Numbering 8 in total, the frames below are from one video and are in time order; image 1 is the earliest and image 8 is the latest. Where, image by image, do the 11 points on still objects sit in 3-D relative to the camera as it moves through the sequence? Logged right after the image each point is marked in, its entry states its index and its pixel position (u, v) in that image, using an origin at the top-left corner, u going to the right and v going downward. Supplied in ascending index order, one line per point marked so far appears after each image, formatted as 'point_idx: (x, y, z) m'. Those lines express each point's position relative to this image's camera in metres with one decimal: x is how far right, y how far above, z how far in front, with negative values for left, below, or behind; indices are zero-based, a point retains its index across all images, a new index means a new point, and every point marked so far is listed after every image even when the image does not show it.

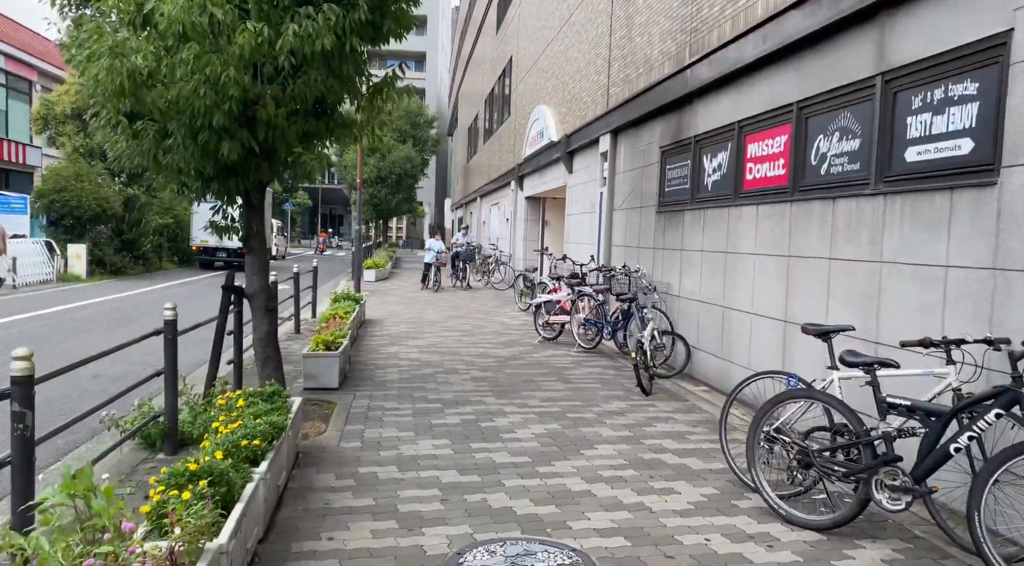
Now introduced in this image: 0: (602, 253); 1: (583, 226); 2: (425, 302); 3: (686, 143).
0: (+1.3, +0.4, +12.0) m
1: (+1.2, +0.9, +13.4) m
2: (-2.0, -0.4, +18.5) m
3: (+1.9, +1.5, +9.0) m
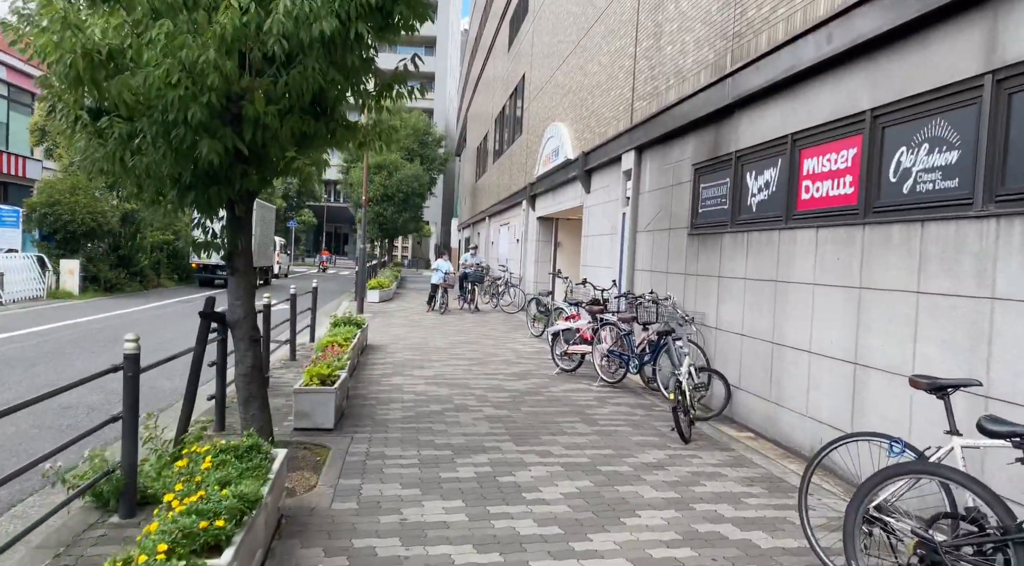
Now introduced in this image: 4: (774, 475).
0: (+1.5, +0.1, +11.1) m
1: (+1.4, +0.5, +12.5) m
2: (-1.7, -0.9, +17.6) m
3: (+2.1, +1.2, +8.1) m
4: (+1.8, -1.3, +5.7) m
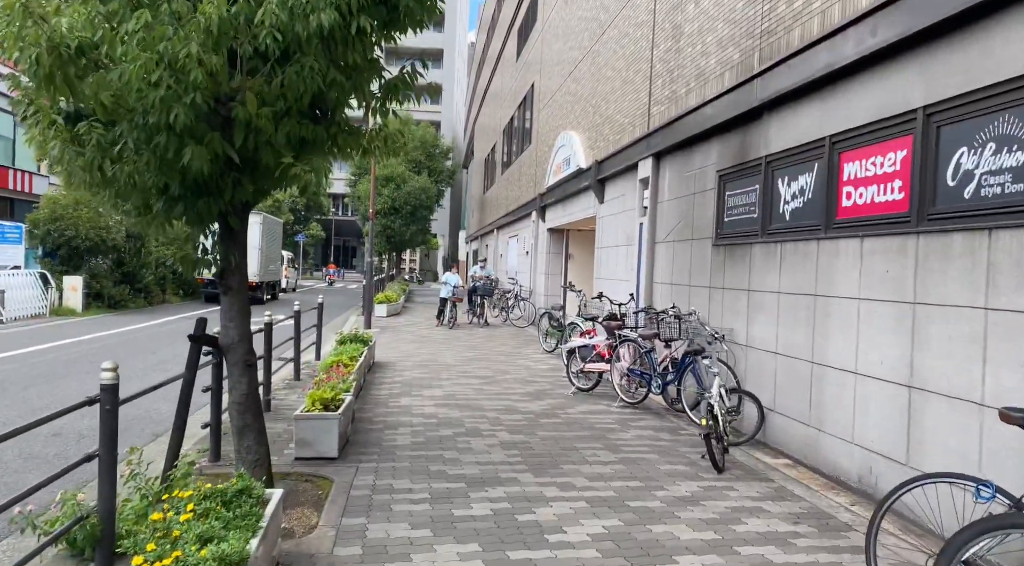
0: (+1.7, -0.1, +10.6) m
1: (+1.6, +0.3, +12.0) m
2: (-1.5, -1.2, +17.1) m
3: (+2.3, +1.1, +7.7) m
4: (+1.9, -1.4, +5.2) m
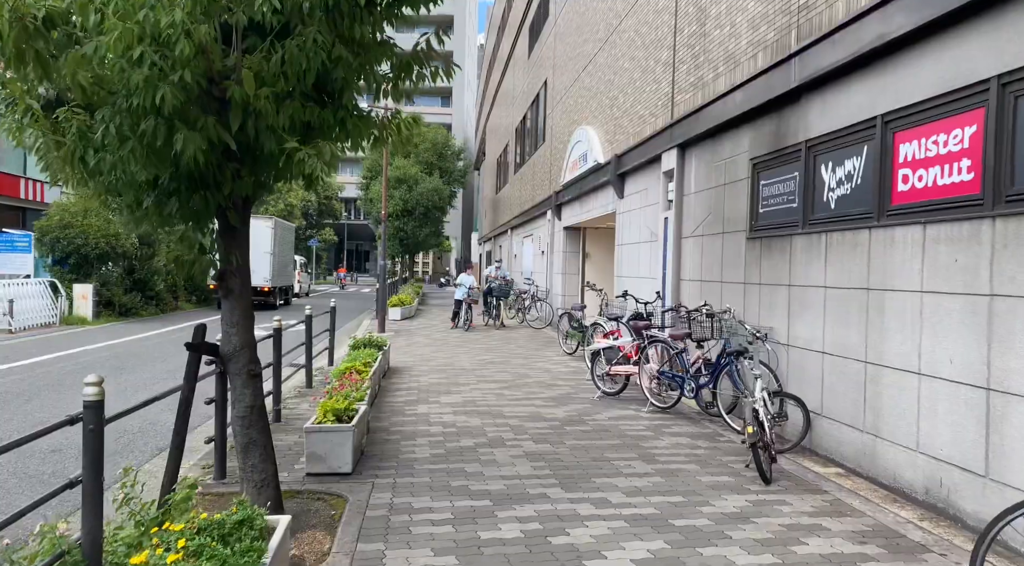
0: (+1.9, -0.1, +10.1) m
1: (+1.8, +0.4, +11.5) m
2: (-1.1, -1.2, +16.7) m
3: (+2.4, +1.2, +7.2) m
4: (+2.1, -1.4, +4.6) m
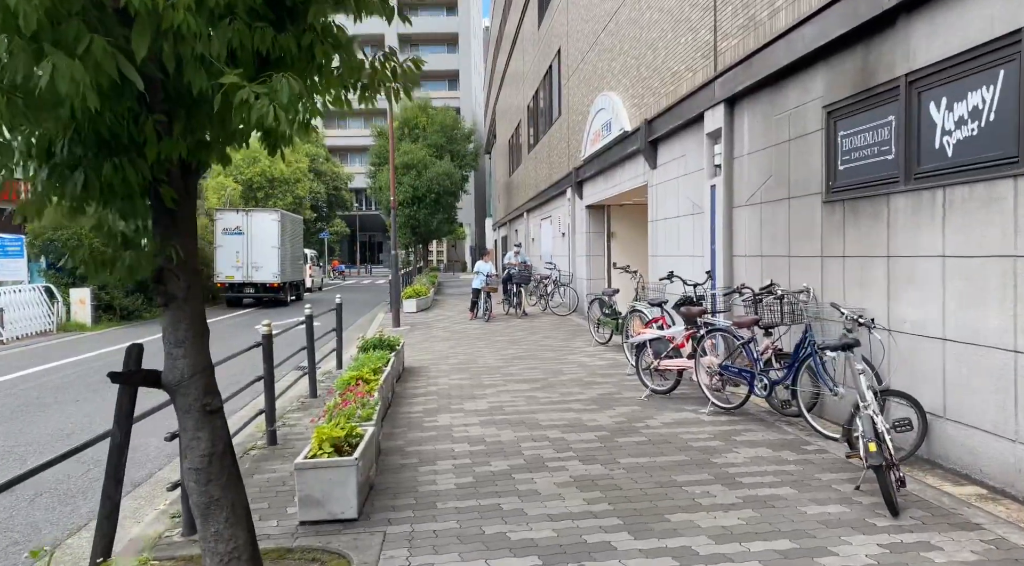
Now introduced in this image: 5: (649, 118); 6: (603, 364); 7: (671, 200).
0: (+2.2, +0.2, +8.8) m
1: (+2.1, +0.6, +10.2) m
2: (-0.7, -1.0, +15.4) m
3: (+2.6, +1.4, +5.8) m
4: (+2.4, -1.2, +3.3) m
5: (+2.0, +2.4, +11.8) m
6: (+1.1, -1.0, +10.2) m
7: (+2.1, +1.1, +10.8) m
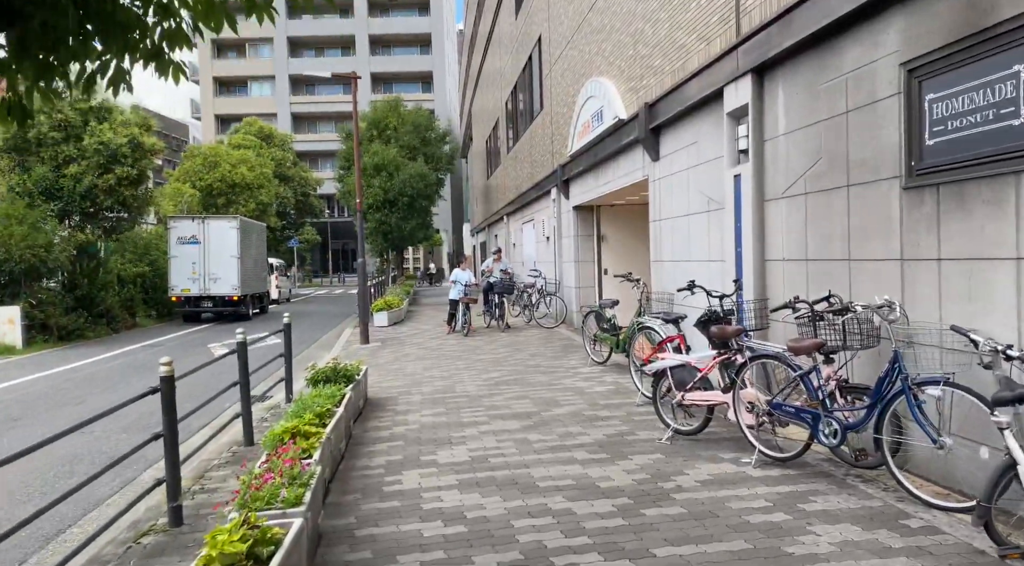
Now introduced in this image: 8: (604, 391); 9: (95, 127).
0: (+2.1, +0.1, +7.2) m
1: (+1.9, +0.5, +8.6) m
2: (-1.0, -1.2, +13.7) m
3: (+2.5, +1.3, +4.2) m
4: (+2.4, -1.3, +1.7) m
5: (+1.7, +2.3, +10.2) m
6: (+1.0, -1.1, +8.6) m
7: (+1.9, +1.0, +9.2) m
8: (+1.0, -1.1, +8.6) m
9: (-10.3, +3.9, +20.2) m
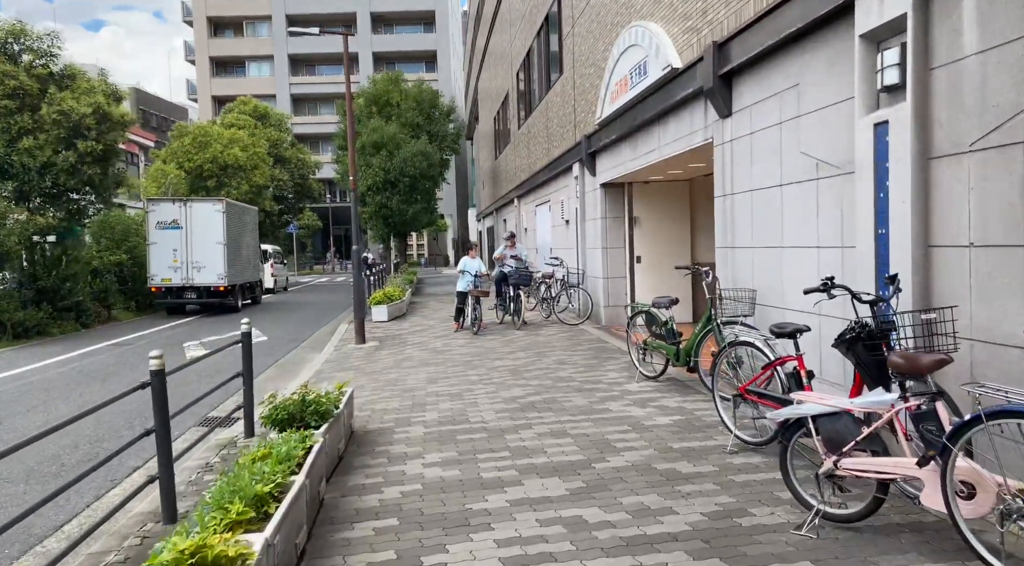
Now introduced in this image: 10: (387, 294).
0: (+2.3, +0.1, +4.9) m
1: (+2.2, +0.6, +6.3) m
2: (-0.7, -1.1, +11.4) m
3: (+2.8, +1.3, +1.9) m
4: (+2.6, -1.4, -0.6) m
5: (+2.0, +2.3, +7.9) m
6: (+1.2, -1.1, +6.3) m
7: (+2.2, +1.1, +6.9) m
8: (+1.3, -1.1, +6.3) m
9: (-10.0, +4.1, +17.8) m
10: (-2.8, -0.3, +17.9) m
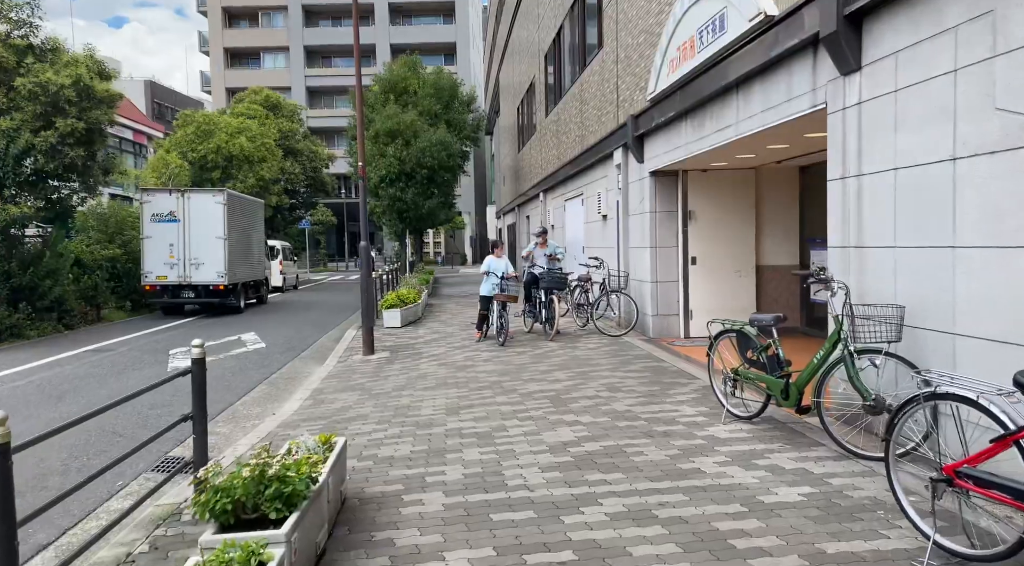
0: (+2.7, 0.0, +2.8) m
1: (+2.5, +0.5, +4.2) m
2: (-0.2, -1.1, +9.4) m
3: (+3.0, +1.2, -0.2) m
4: (+2.8, -1.5, -2.6) m
5: (+2.4, +2.3, +5.8) m
6: (+1.6, -1.2, +4.3) m
7: (+2.5, +1.0, +4.8) m
8: (+1.6, -1.2, +4.3) m
9: (-9.4, +4.2, +16.0) m
10: (-2.2, -0.3, +15.9) m
